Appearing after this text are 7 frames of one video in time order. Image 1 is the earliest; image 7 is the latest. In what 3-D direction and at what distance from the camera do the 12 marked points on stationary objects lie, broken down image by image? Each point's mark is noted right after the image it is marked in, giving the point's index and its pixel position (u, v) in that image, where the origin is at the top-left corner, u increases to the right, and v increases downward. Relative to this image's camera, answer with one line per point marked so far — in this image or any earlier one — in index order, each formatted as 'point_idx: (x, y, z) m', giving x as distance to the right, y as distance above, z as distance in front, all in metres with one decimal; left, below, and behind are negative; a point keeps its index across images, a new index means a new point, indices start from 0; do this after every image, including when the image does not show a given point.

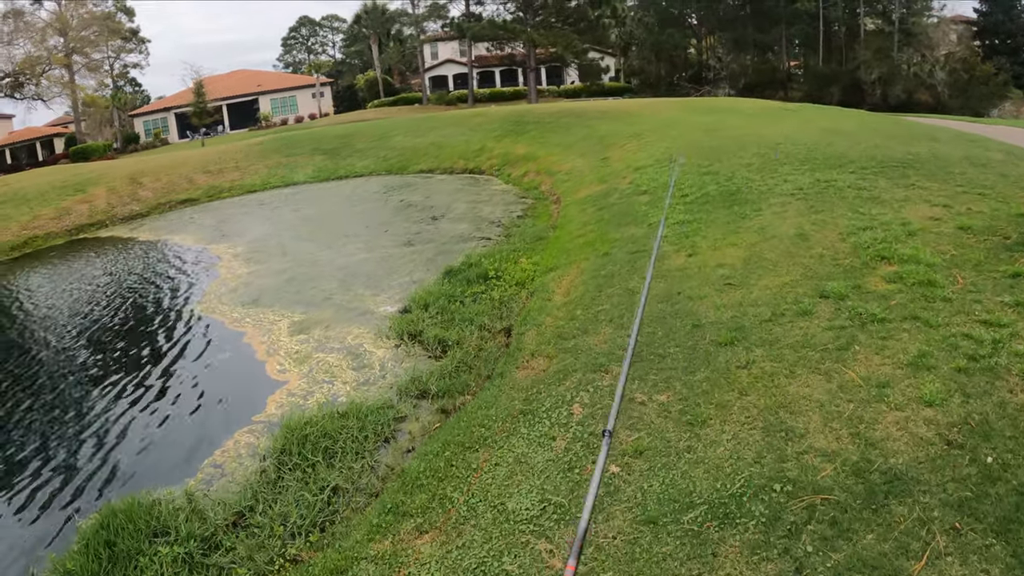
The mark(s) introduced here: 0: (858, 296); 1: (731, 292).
0: (+3.4, -0.1, +6.0) m
1: (+2.4, 0.0, +6.6) m
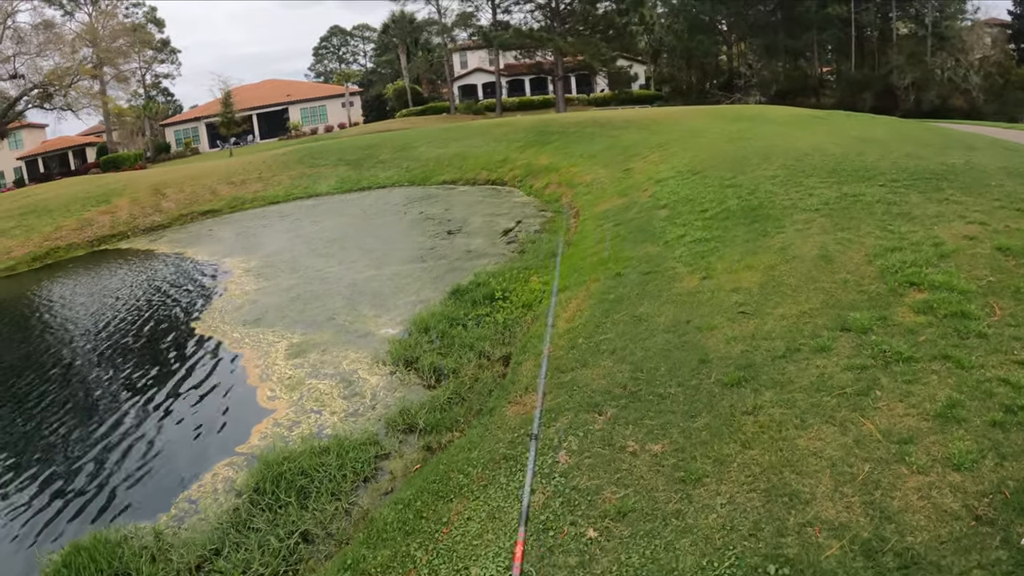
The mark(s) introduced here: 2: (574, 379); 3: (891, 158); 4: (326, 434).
0: (+3.3, -0.4, +5.4) m
1: (+2.3, -0.3, +6.1) m
2: (+0.6, -0.9, +5.9) m
3: (+7.6, +2.7, +12.4) m
4: (-2.2, -1.7, +6.9) m
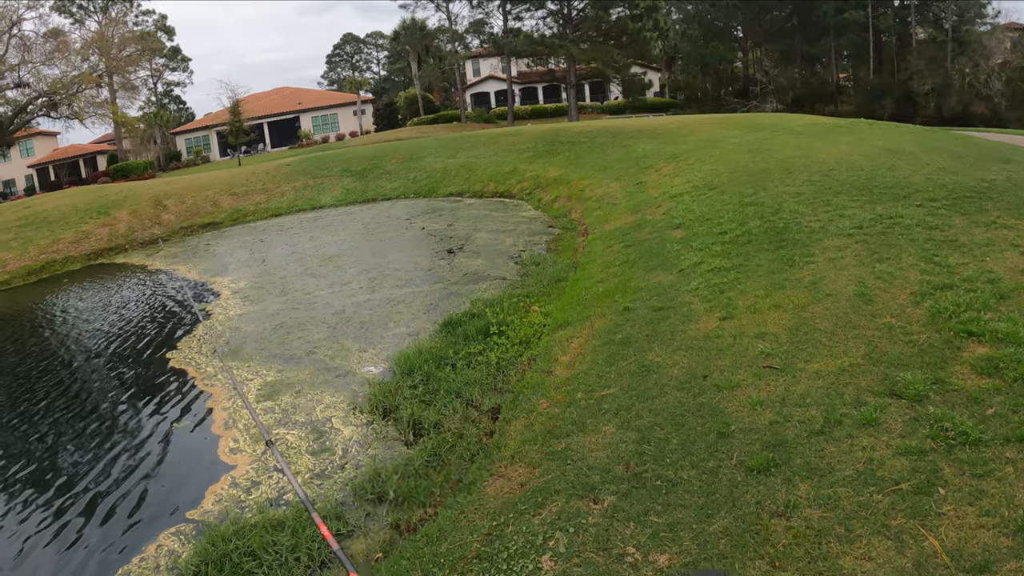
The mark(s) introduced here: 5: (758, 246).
0: (+3.2, -0.8, +4.5) m
1: (+2.2, -0.8, +5.2) m
2: (+0.5, -1.3, +5.0) m
3: (+7.7, +2.2, +11.4) m
4: (-2.3, -2.2, +6.1) m
5: (+3.6, +0.6, +8.9) m
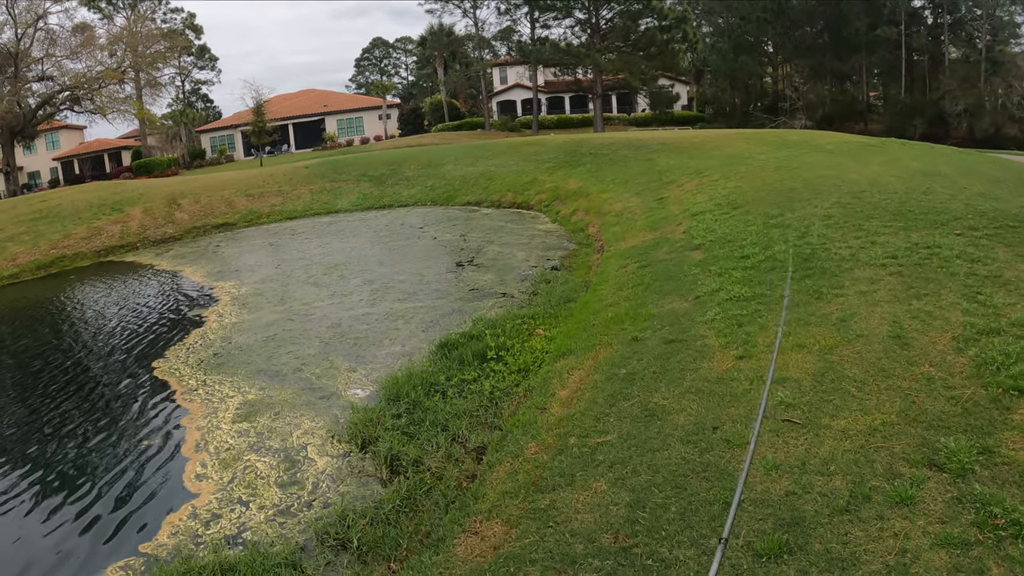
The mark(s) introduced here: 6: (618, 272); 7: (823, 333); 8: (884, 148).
0: (+3.0, -1.2, +3.8) m
1: (+2.1, -1.1, +4.5) m
2: (+0.3, -1.6, +4.4) m
3: (+7.9, +1.6, +10.6) m
4: (-2.4, -2.3, +5.6) m
5: (+3.6, +0.2, +8.2) m
6: (+1.8, +0.3, +10.4) m
7: (+3.1, -0.4, +6.1) m
8: (+10.0, +3.8, +16.3) m
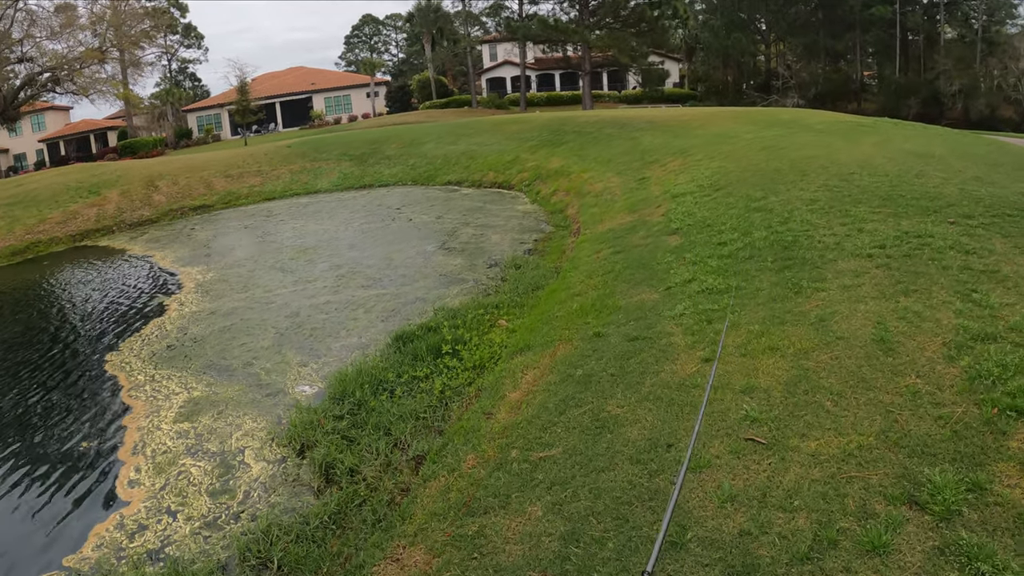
0: (+2.5, -1.2, +3.3) m
1: (+1.6, -1.1, +4.0) m
2: (-0.2, -1.6, +3.9) m
3: (+7.4, +1.7, +10.0) m
4: (-2.9, -2.3, +5.1) m
5: (+3.1, +0.3, +7.6) m
6: (+1.3, +0.5, +9.9) m
7: (+2.6, -0.4, +5.5) m
8: (+9.5, +4.1, +15.6) m
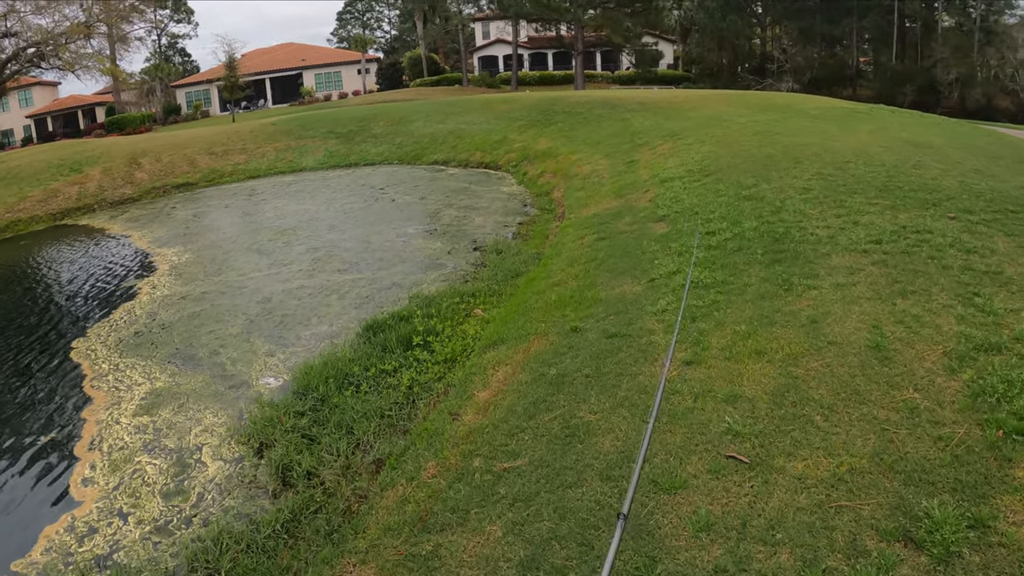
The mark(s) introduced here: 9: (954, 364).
0: (+2.3, -1.3, +2.9) m
1: (+1.3, -1.1, +3.6) m
2: (-0.4, -1.6, +3.5) m
3: (+7.1, +1.8, +9.6) m
4: (-3.2, -2.2, +4.7) m
5: (+2.9, +0.3, +7.2) m
6: (+1.1, +0.6, +9.5) m
7: (+2.4, -0.4, +5.2) m
8: (+9.3, +4.3, +15.2) m
9: (+3.2, -0.6, +4.5) m
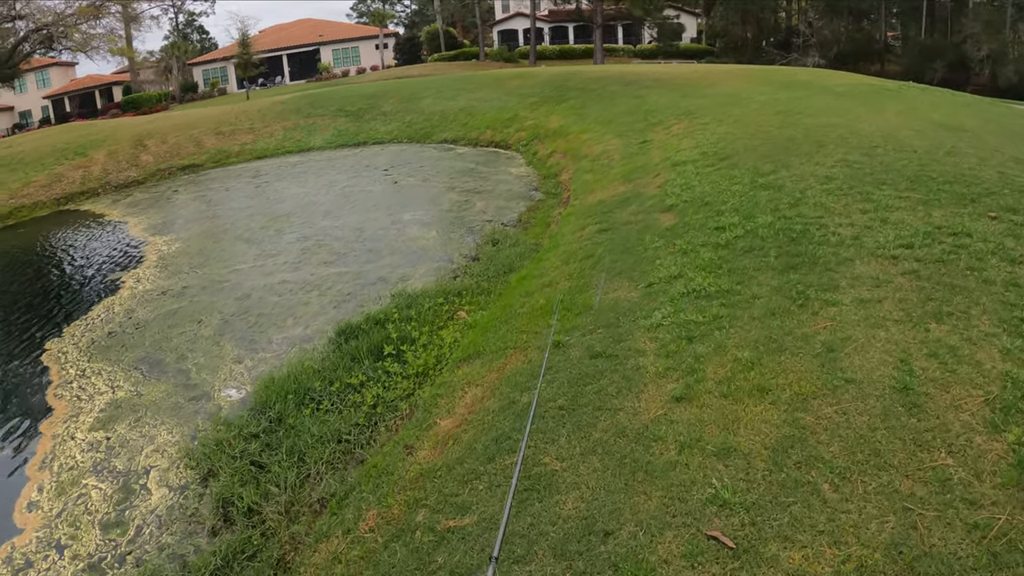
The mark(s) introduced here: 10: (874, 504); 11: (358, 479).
0: (+1.9, -1.5, +2.2) m
1: (+1.0, -1.4, +2.9) m
2: (-0.8, -1.8, +3.0) m
3: (+7.0, +1.7, +8.6) m
4: (-3.5, -2.3, +4.3) m
5: (+2.7, +0.2, +6.4) m
6: (+1.0, +0.6, +8.7) m
7: (+2.1, -0.6, +4.4) m
8: (+9.4, +4.4, +13.9) m
9: (+2.9, -0.8, +3.7) m
10: (+1.9, -1.1, +3.2) m
11: (-1.1, -1.5, +4.6) m
